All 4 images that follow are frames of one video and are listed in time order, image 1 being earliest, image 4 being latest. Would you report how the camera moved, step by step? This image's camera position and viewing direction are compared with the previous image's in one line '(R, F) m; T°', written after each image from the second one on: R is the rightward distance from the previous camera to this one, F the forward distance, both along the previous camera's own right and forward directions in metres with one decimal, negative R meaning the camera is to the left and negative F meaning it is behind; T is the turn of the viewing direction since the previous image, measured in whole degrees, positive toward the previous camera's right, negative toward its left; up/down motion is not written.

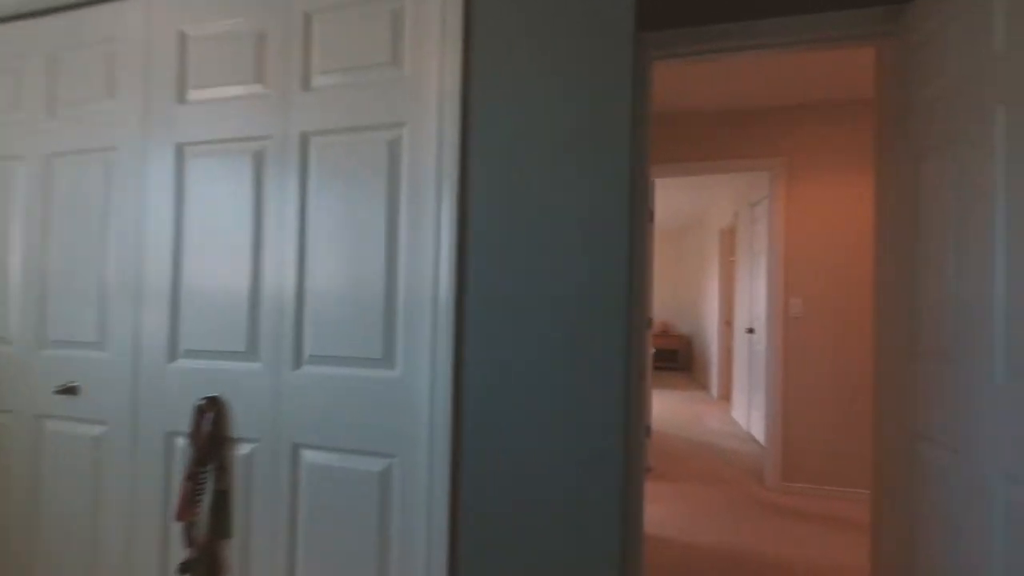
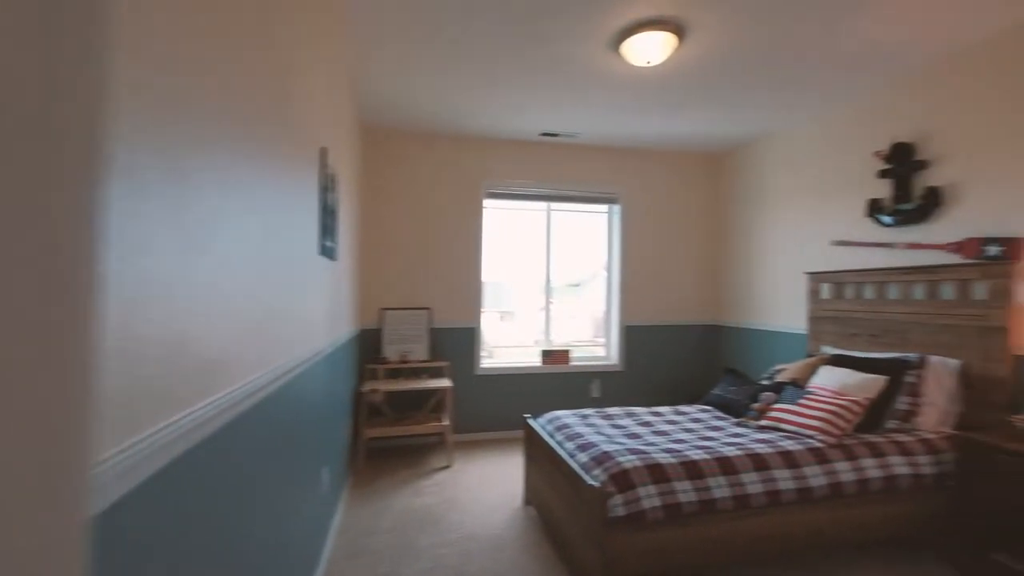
(+1.7, +2.7) m; +58°
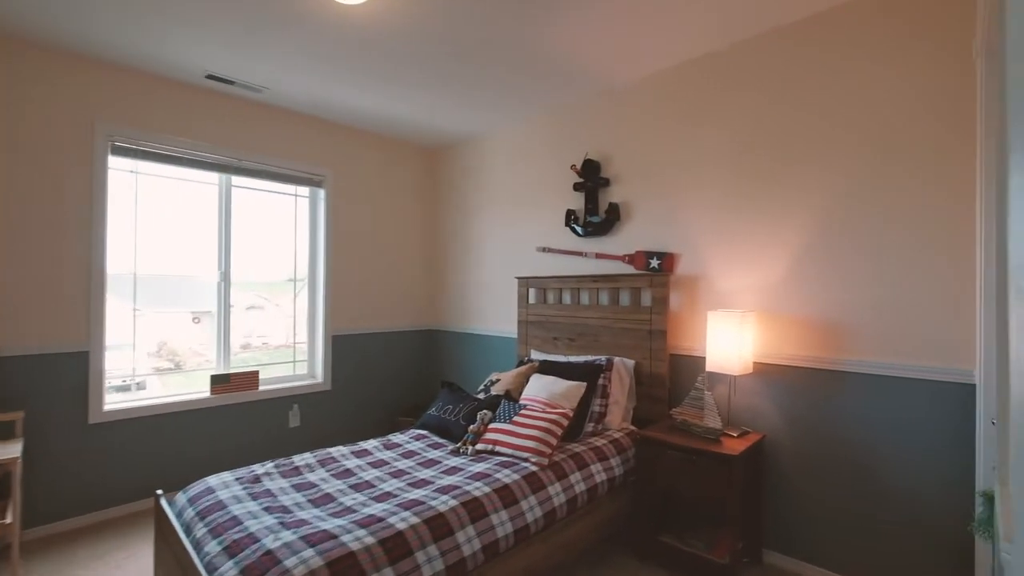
(+0.3, +0.6) m; +33°
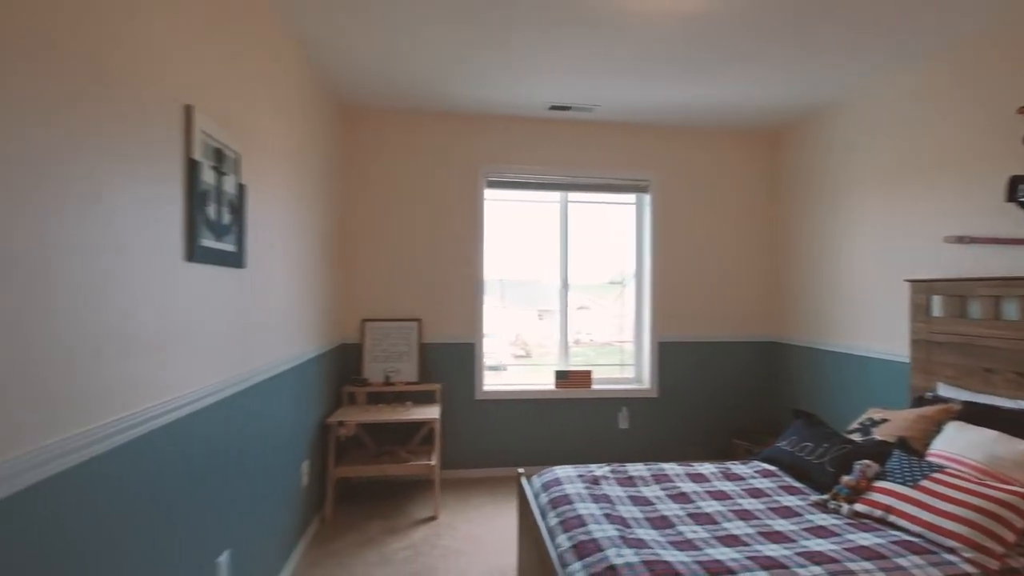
(-0.1, +0.1) m; -38°
